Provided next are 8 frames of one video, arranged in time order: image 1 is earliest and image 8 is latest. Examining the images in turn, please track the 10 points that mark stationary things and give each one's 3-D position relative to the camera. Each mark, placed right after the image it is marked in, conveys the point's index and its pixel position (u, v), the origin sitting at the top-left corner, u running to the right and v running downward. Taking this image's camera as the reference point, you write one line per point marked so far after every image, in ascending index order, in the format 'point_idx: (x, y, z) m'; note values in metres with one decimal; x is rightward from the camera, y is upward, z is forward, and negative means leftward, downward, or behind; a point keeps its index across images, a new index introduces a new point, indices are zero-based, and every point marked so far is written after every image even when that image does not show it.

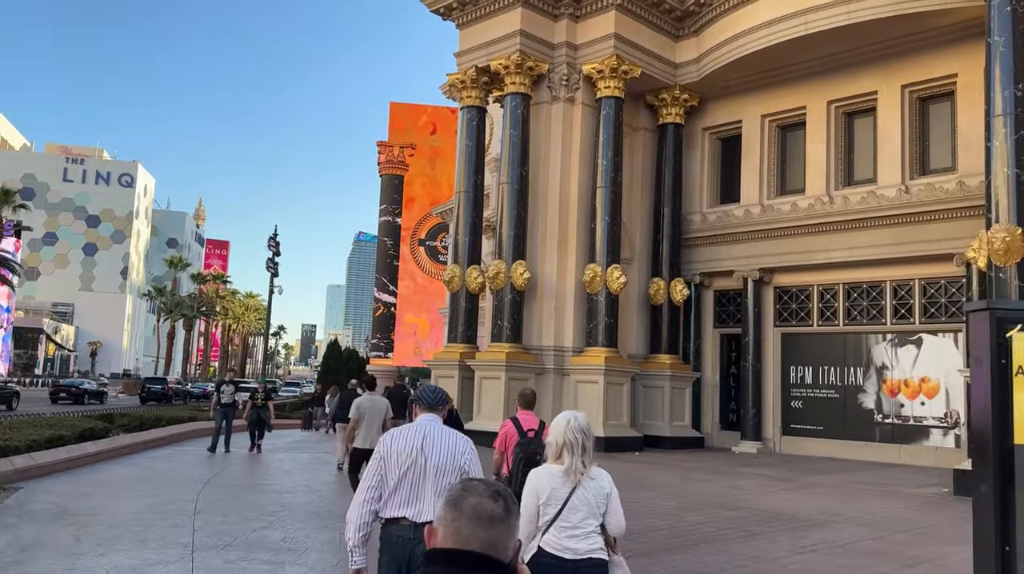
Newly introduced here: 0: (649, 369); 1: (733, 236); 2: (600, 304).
0: (+2.9, -1.7, +17.1) m
1: (+4.8, +1.1, +17.6) m
2: (+1.7, -0.3, +16.1) m
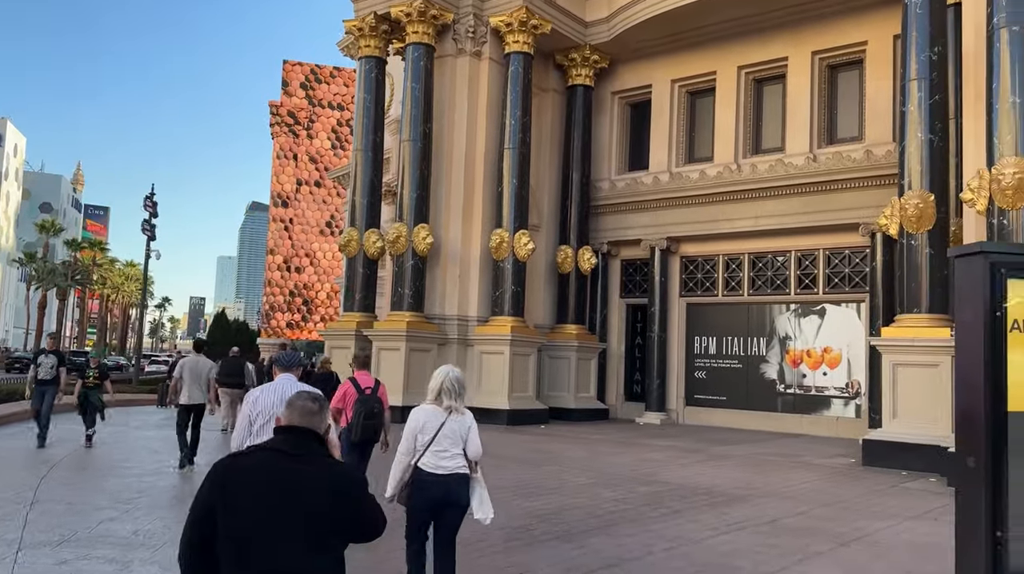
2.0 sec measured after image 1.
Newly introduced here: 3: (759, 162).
0: (+0.9, -1.1, +16.5) m
1: (+2.7, +1.8, +17.2) m
2: (-0.1, +0.3, +15.4) m
3: (+4.8, +2.4, +15.7) m
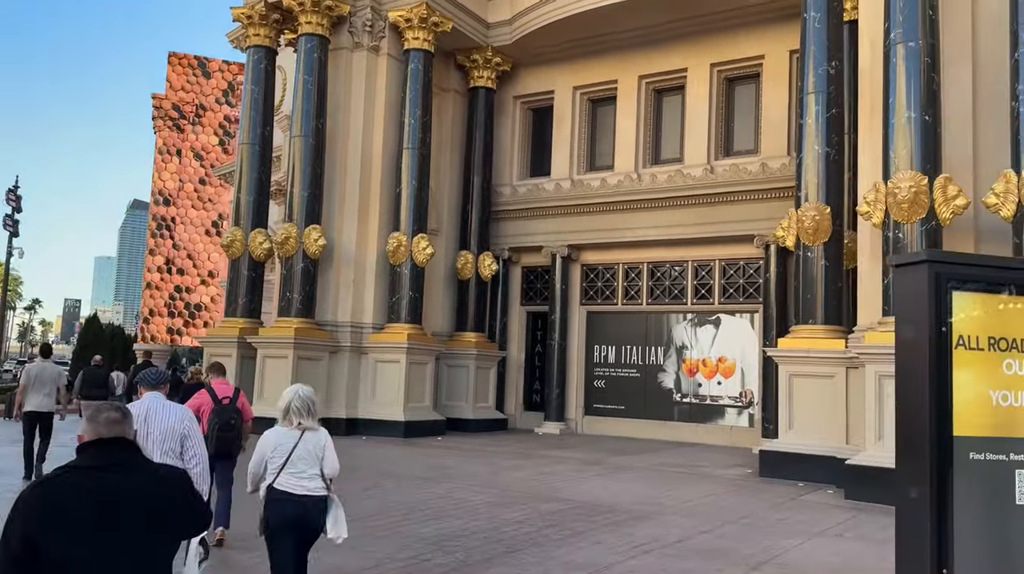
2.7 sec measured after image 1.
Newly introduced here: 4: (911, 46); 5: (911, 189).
0: (-1.1, -1.2, +16.0) m
1: (+0.6, +1.6, +16.9) m
2: (-2.0, +0.2, +14.8) m
3: (+2.8, +2.2, +15.8) m
4: (+4.6, +2.8, +9.4) m
5: (+4.5, +1.1, +9.1) m
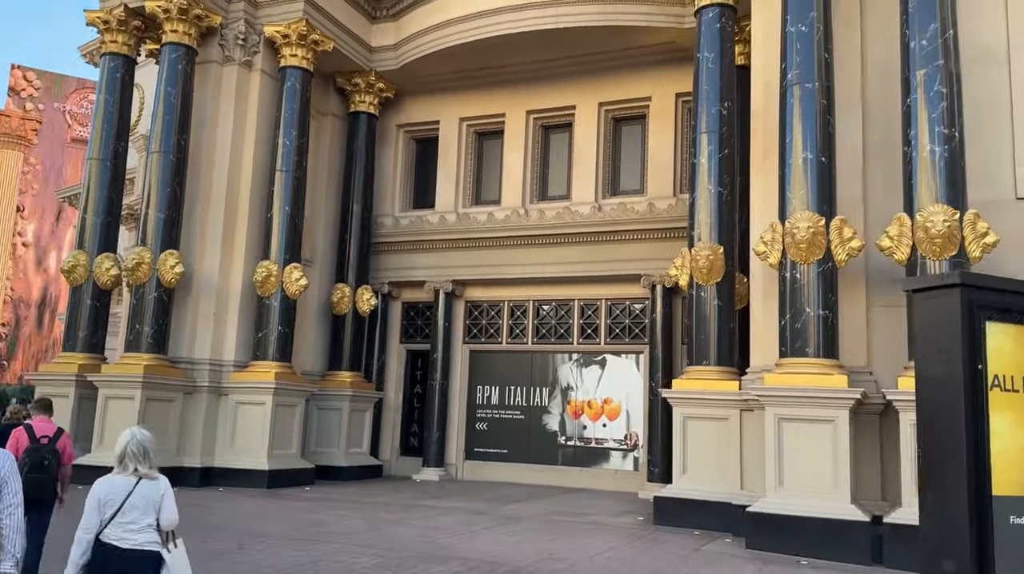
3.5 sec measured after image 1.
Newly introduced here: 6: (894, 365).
0: (-3.3, -1.8, +14.9) m
1: (-1.7, +0.9, +16.2) m
2: (-4.0, -0.4, +13.6) m
3: (+0.7, +1.5, +15.4) m
4: (+3.4, +2.3, +9.4) m
5: (+3.3, +0.6, +9.1) m
6: (+4.5, -0.9, +9.6) m
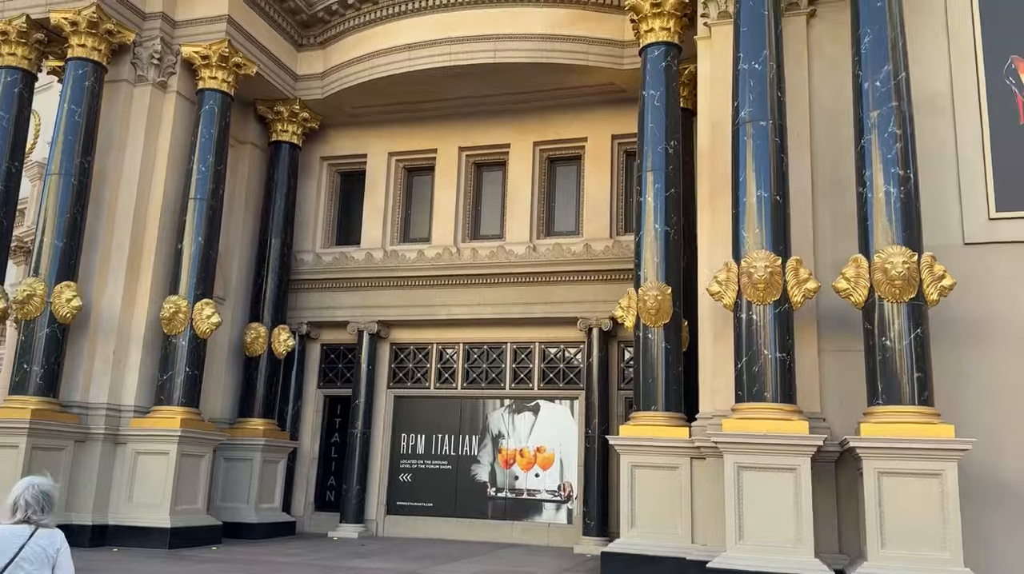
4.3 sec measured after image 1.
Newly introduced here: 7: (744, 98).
0: (-4.6, -2.5, +13.6) m
1: (-3.0, +0.1, +15.3) m
2: (-5.0, -0.9, +12.4) m
3: (-0.6, +0.7, +14.8) m
4: (+2.8, +1.8, +9.2) m
5: (+2.7, +0.2, +8.8) m
6: (+3.8, -1.4, +9.4) m
7: (+2.7, +2.2, +9.4) m
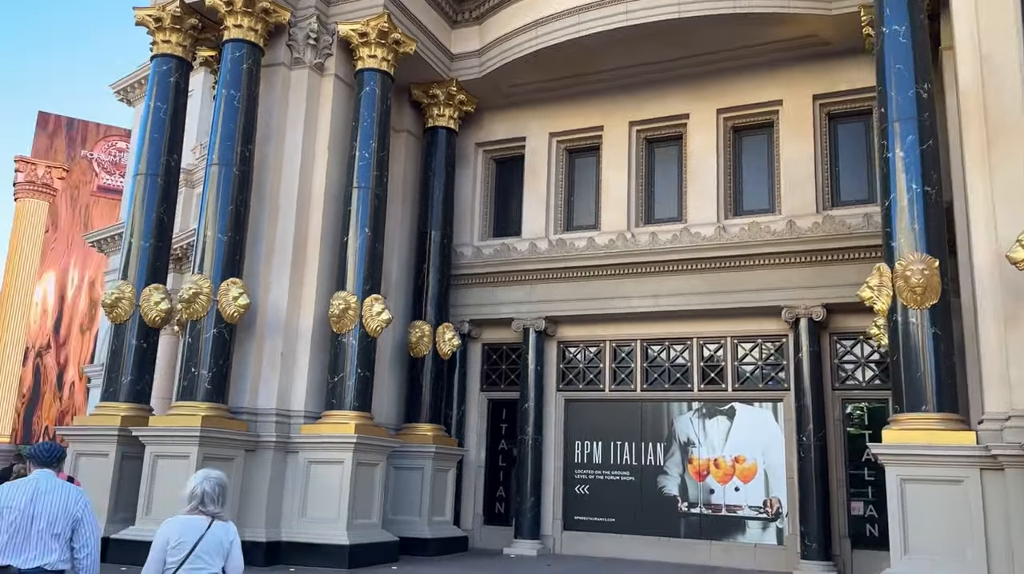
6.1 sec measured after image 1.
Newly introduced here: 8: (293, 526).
0: (-1.6, -2.4, +12.5) m
1: (0.0, +0.2, +14.0) m
2: (-2.3, -0.9, +11.4) m
3: (+2.4, +0.9, +13.2) m
4: (+5.0, +2.1, +7.3) m
5: (+4.9, +0.5, +6.8) m
6: (+6.1, -1.1, +7.2) m
7: (+4.9, +2.5, +7.5) m
8: (-2.9, -3.1, +10.7) m
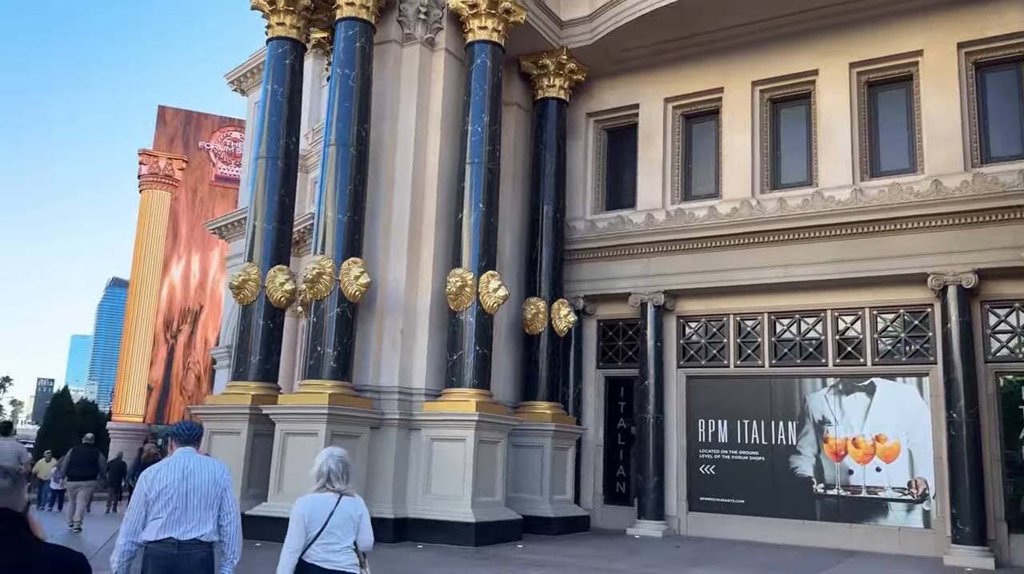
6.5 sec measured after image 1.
0: (+0.2, -2.1, +12.4) m
1: (+1.9, +0.6, +13.6) m
2: (-0.6, -0.5, +11.2) m
3: (+4.2, +1.4, +12.5) m
4: (+6.0, +2.5, +6.3) m
5: (+5.9, +0.9, +5.9) m
6: (+7.2, -0.7, +6.2) m
7: (+5.9, +2.8, +6.4) m
8: (-1.2, -2.8, +10.7) m
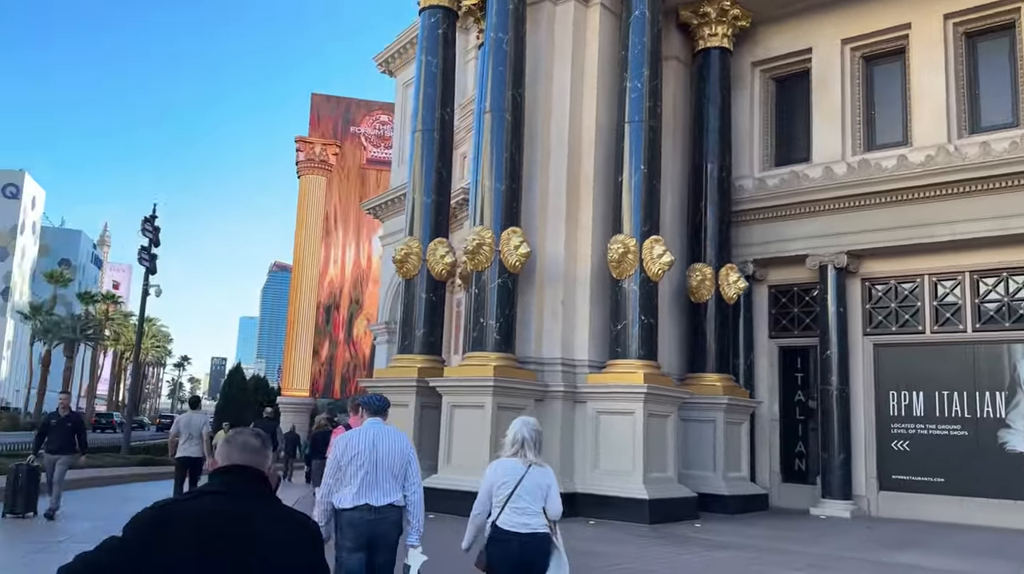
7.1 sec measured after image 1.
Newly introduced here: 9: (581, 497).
0: (+2.6, -1.6, +11.7) m
1: (+4.5, +1.2, +12.5) m
2: (+1.6, -0.1, +10.7) m
3: (+6.4, +2.0, +11.1) m
4: (+7.2, +3.0, +4.6) m
5: (+7.1, +1.3, +4.2) m
6: (+8.4, -0.2, +4.3) m
7: (+7.1, +3.3, +4.7) m
8: (+1.0, -2.4, +10.3) m
9: (+0.9, -2.6, +10.3) m
